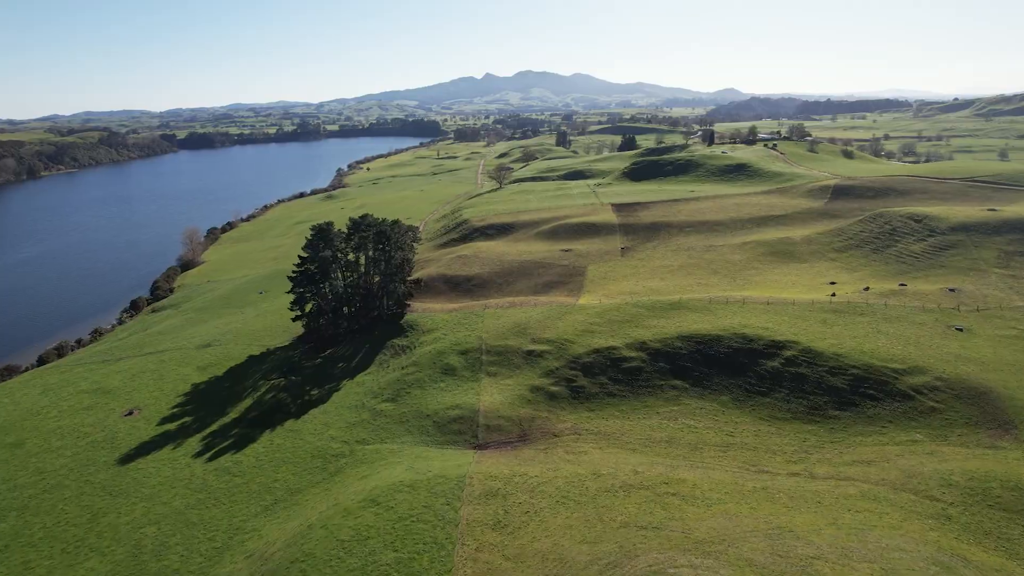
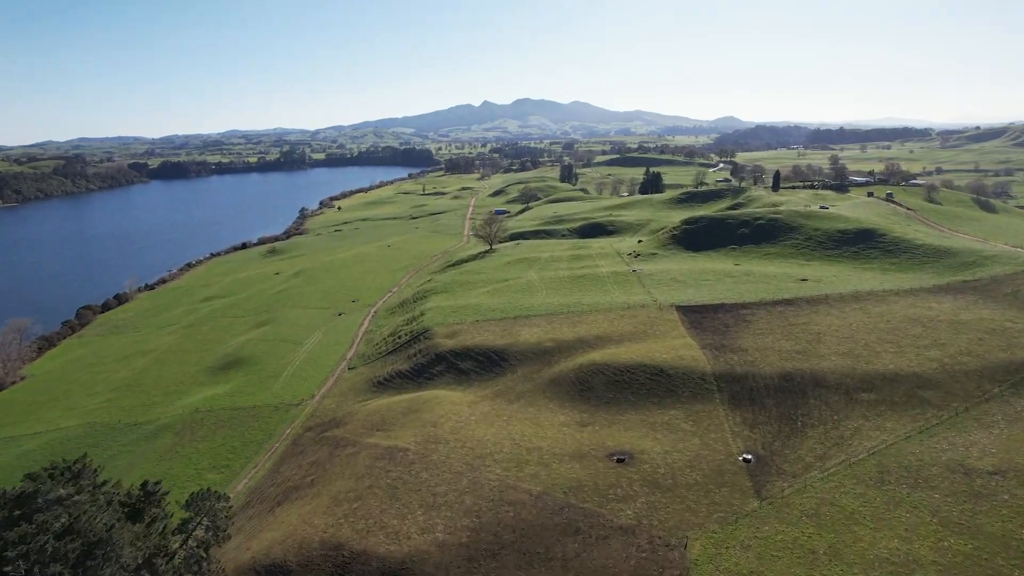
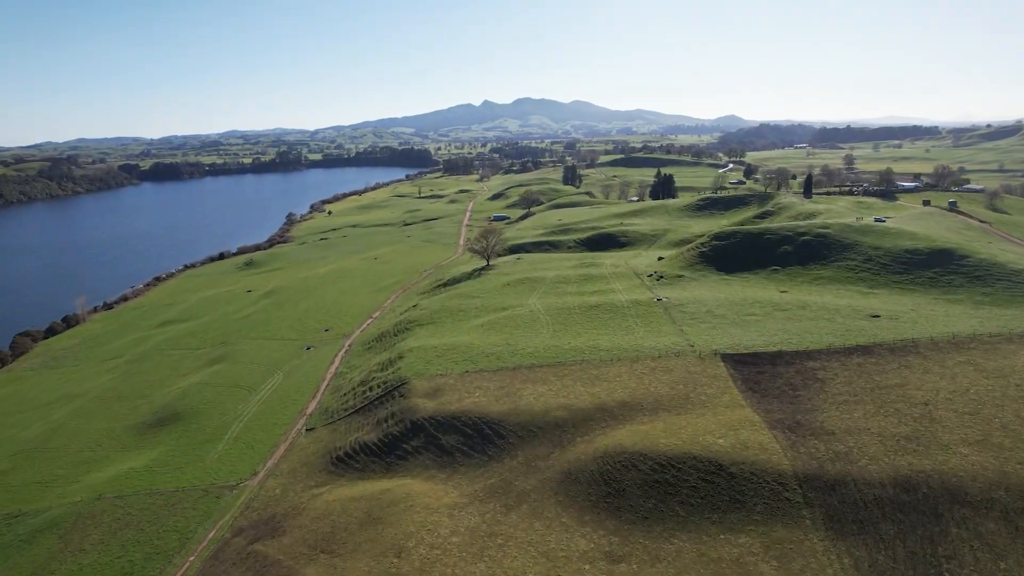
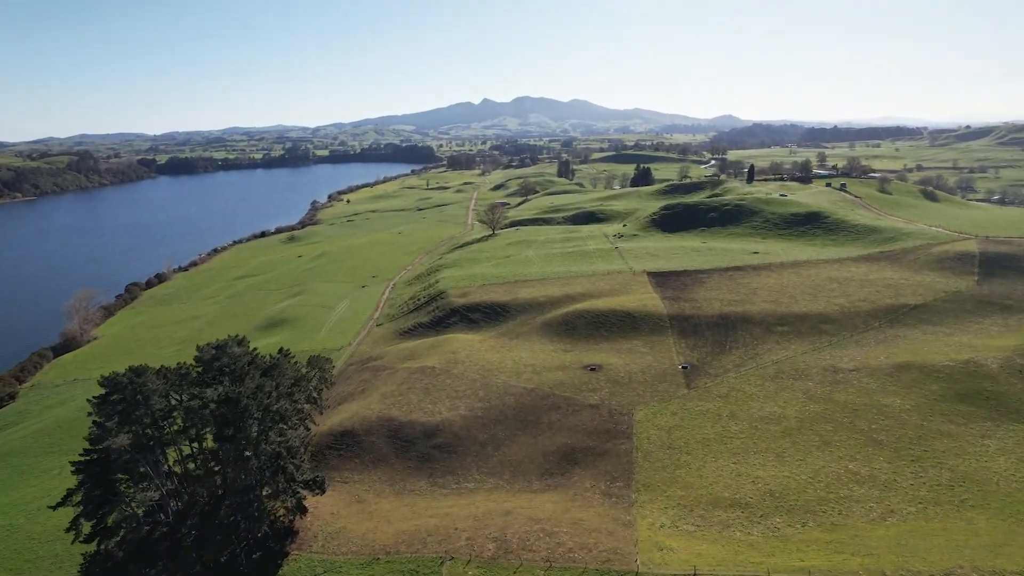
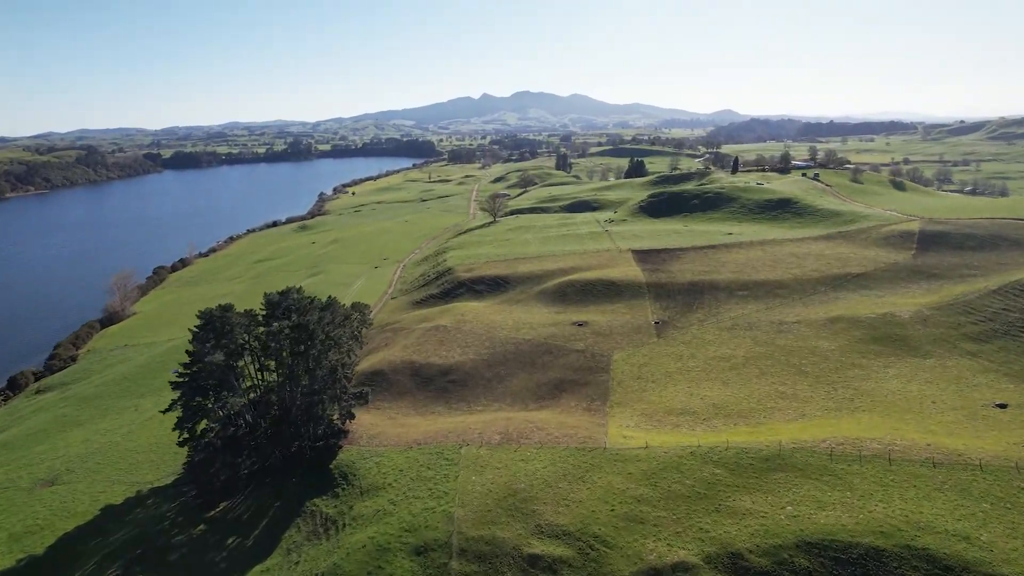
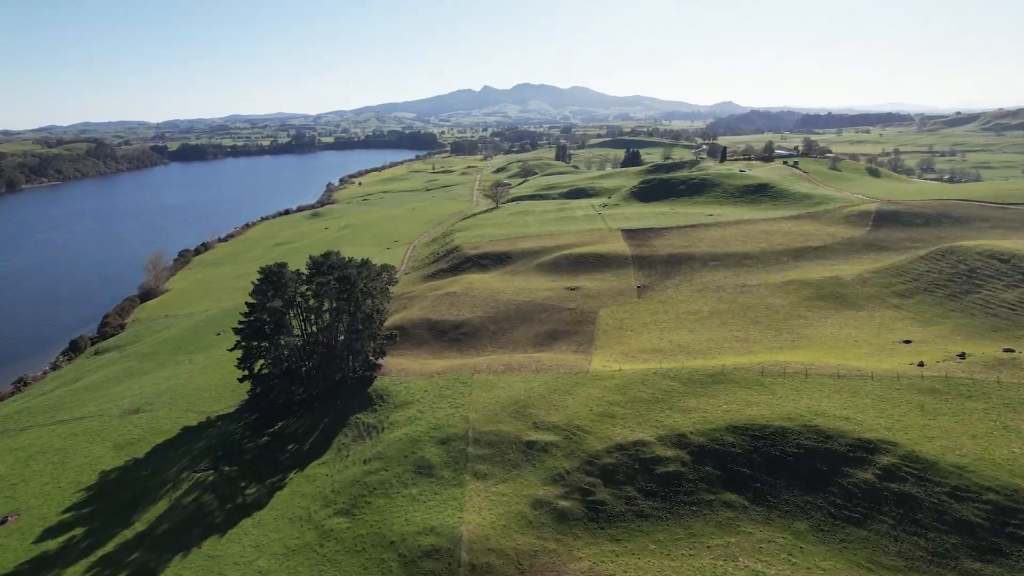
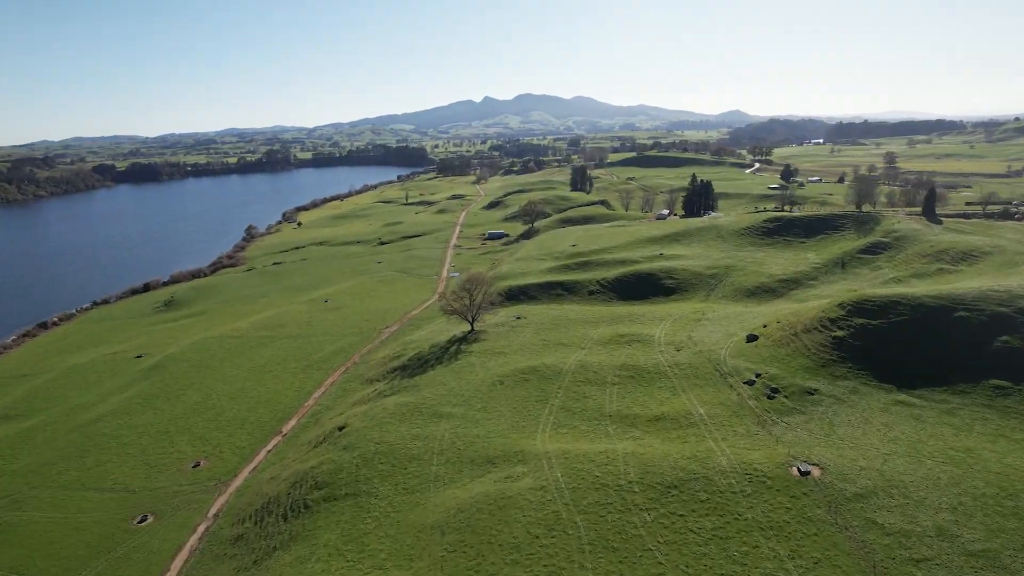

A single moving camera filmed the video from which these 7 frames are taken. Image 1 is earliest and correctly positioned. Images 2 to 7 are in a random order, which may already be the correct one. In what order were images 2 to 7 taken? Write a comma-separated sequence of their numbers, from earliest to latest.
6, 5, 4, 2, 3, 7
